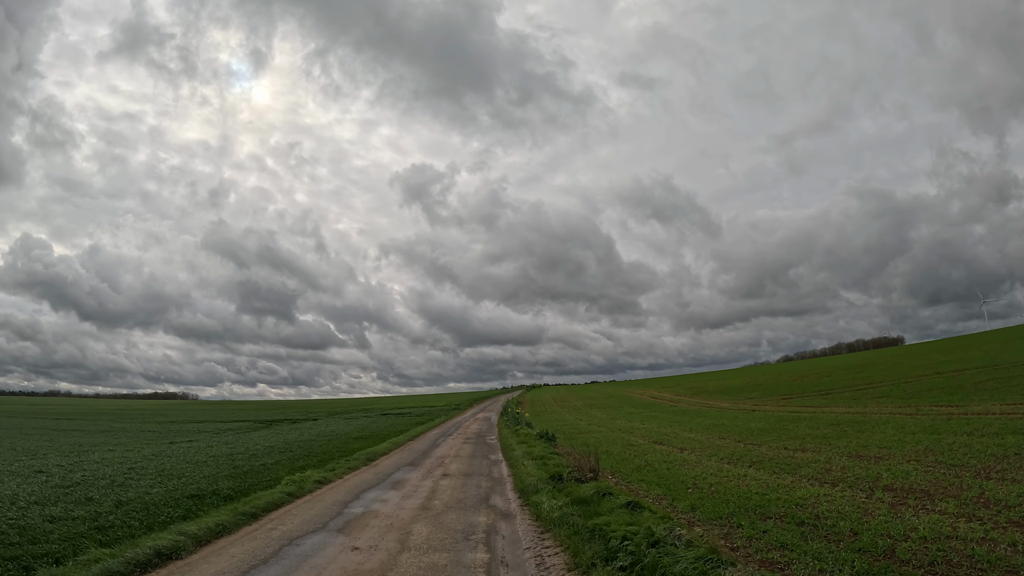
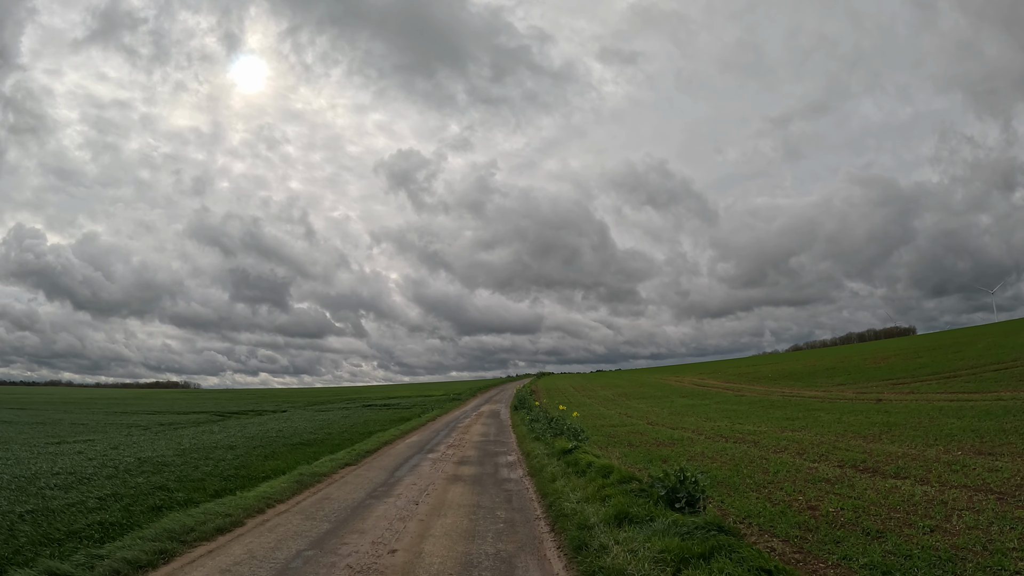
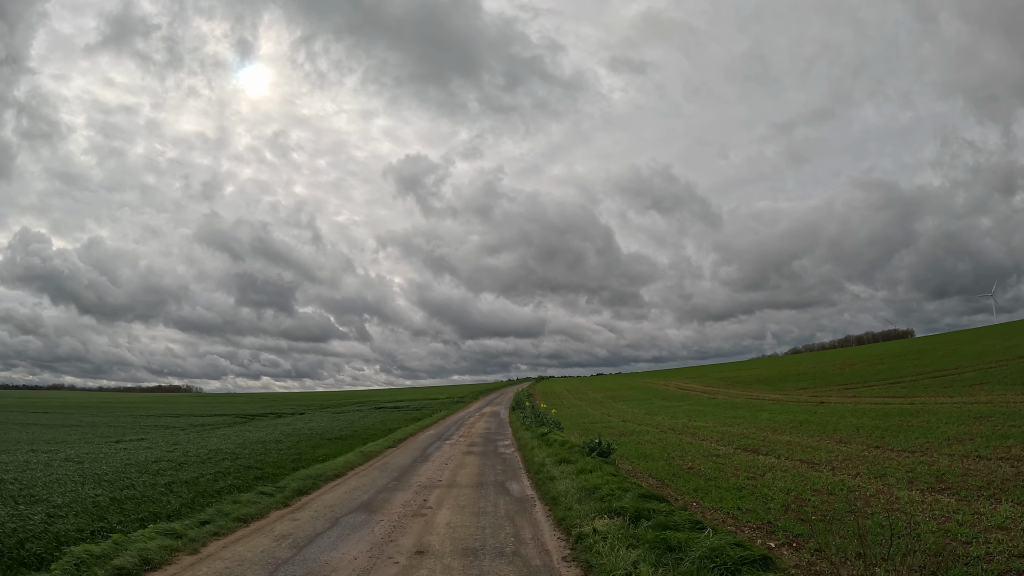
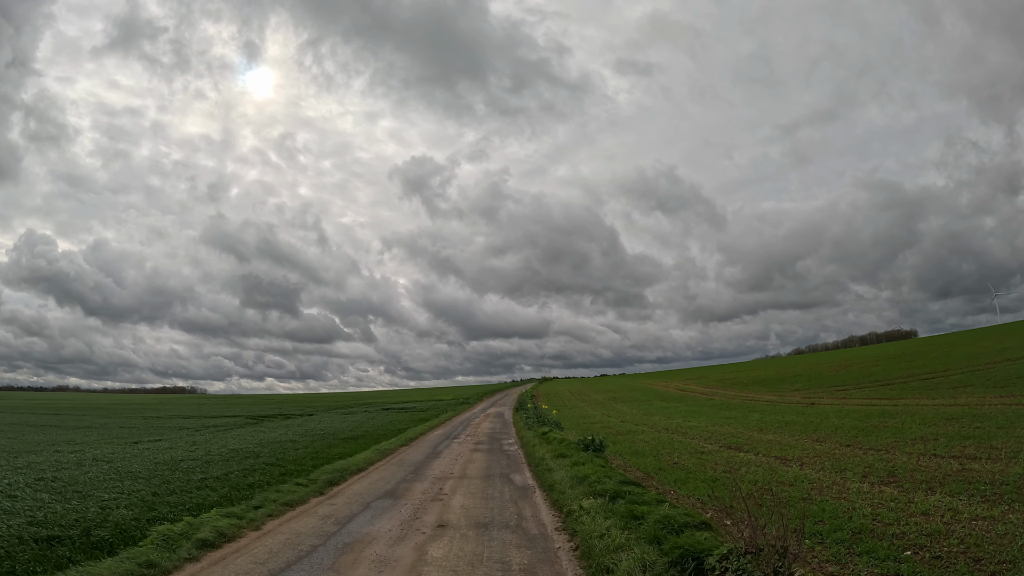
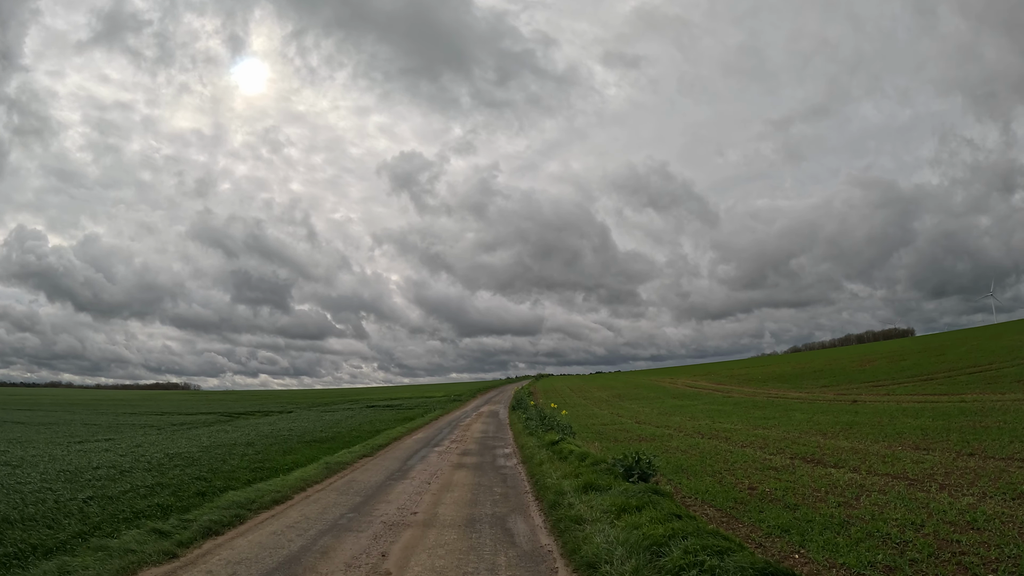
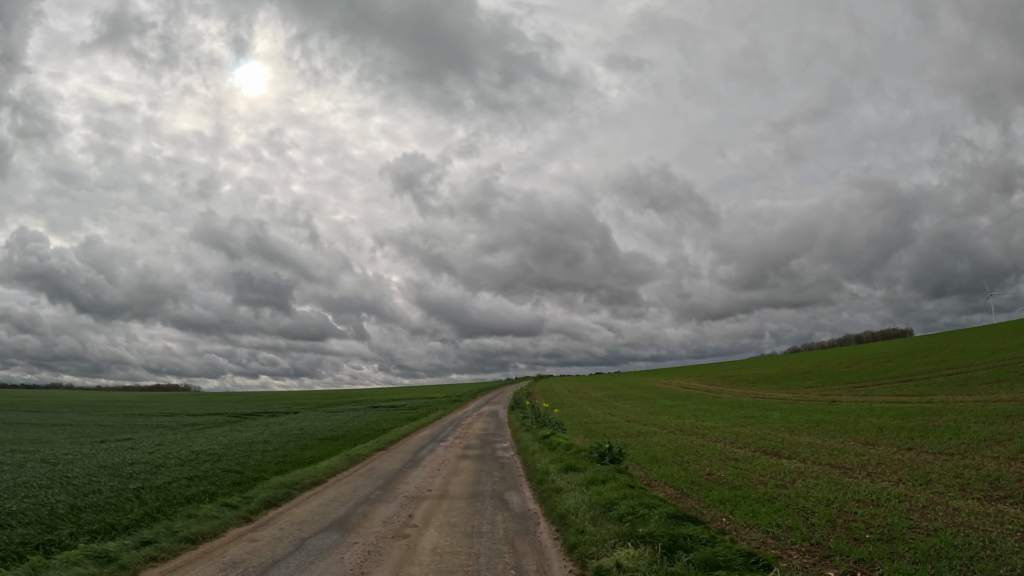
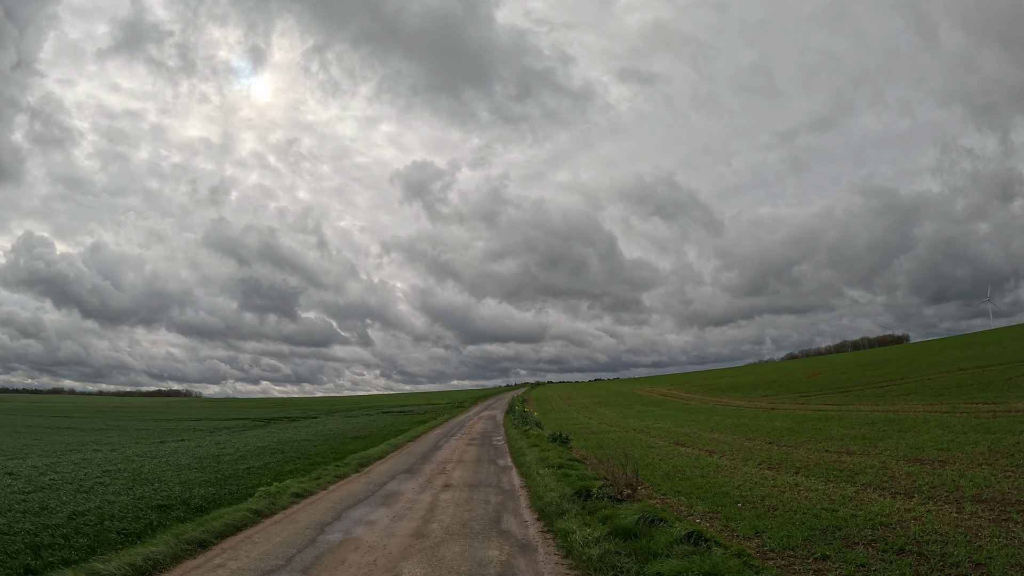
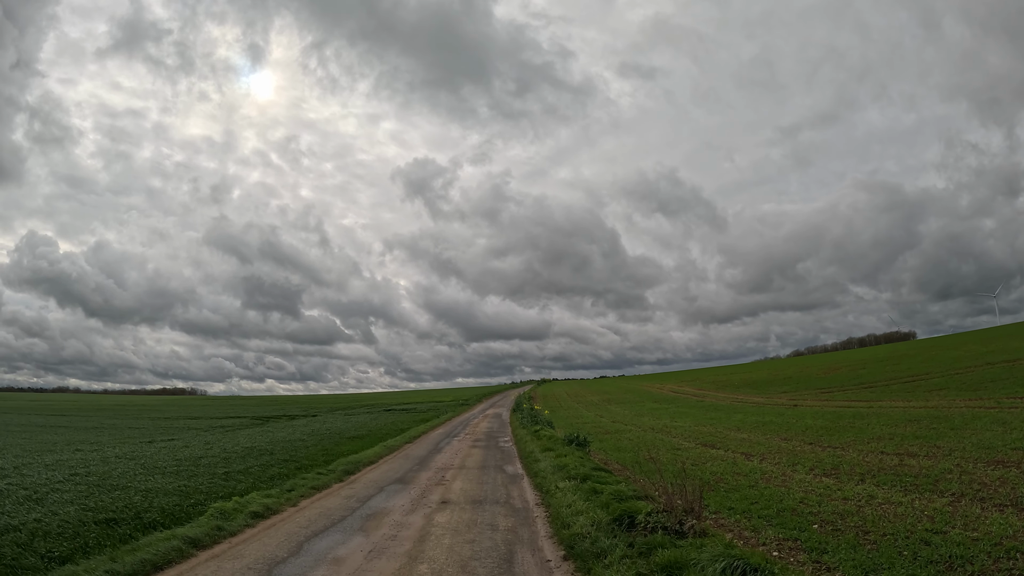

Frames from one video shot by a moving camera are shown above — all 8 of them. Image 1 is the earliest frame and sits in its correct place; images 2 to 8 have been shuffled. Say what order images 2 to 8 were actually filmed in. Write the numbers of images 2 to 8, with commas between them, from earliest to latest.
7, 8, 4, 3, 6, 5, 2
